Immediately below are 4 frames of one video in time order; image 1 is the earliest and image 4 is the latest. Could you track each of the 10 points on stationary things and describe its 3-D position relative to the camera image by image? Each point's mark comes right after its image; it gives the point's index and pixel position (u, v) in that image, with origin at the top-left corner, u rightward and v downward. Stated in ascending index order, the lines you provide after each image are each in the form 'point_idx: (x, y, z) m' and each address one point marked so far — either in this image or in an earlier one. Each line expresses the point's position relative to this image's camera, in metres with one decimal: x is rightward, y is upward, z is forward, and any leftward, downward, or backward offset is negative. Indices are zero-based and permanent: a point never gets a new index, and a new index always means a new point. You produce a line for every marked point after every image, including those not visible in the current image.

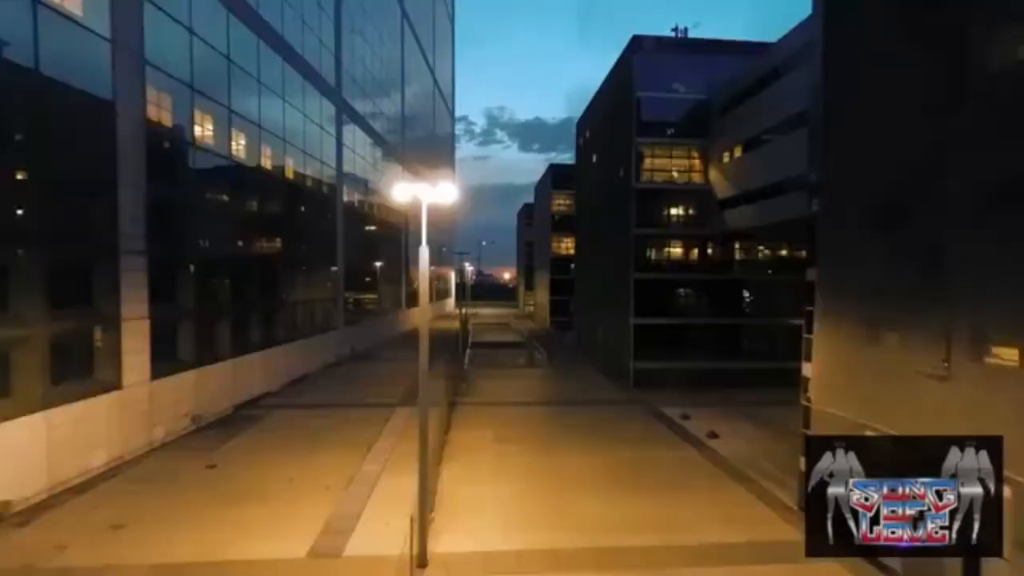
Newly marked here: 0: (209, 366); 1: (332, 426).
0: (-8.0, -2.1, +18.4) m
1: (-4.7, -3.6, +18.6) m
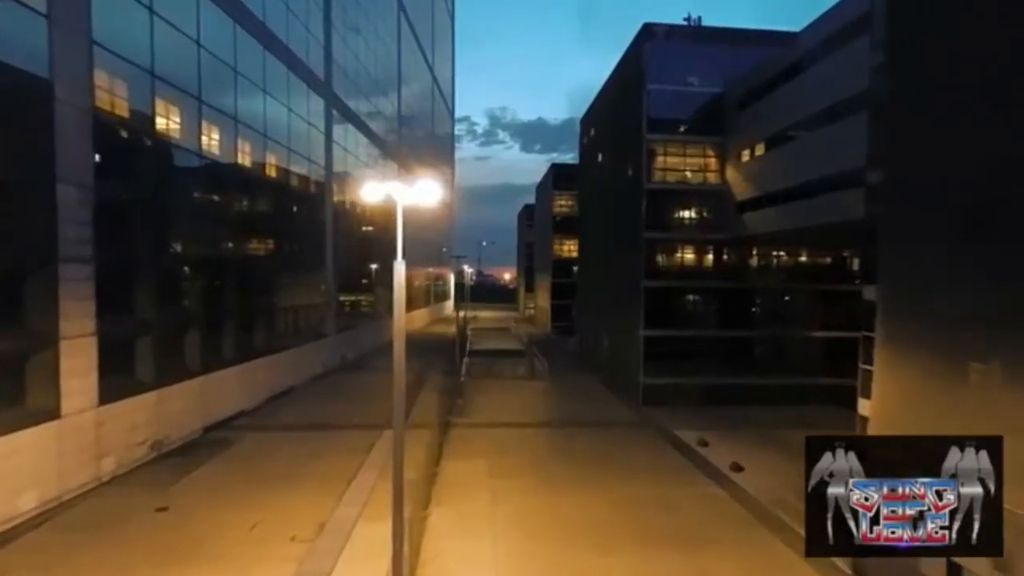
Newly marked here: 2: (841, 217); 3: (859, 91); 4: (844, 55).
0: (-8.0, -2.3, +16.5) m
1: (-4.8, -3.9, +16.7) m
2: (+8.6, +1.8, +18.2) m
3: (+8.7, +4.9, +17.4) m
4: (+8.5, +5.9, +17.8) m
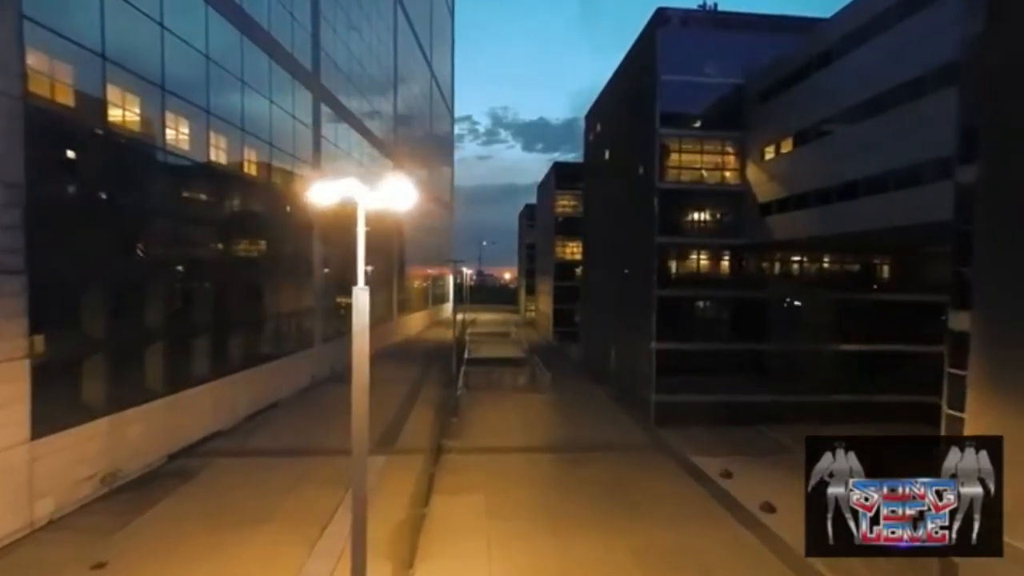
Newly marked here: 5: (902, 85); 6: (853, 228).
0: (-8.0, -2.6, +14.6) m
1: (-4.8, -4.1, +14.9) m
2: (+8.6, +1.5, +16.3) m
3: (+8.7, +4.6, +15.5) m
4: (+8.5, +5.6, +15.9) m
5: (+8.7, +4.5, +15.7) m
6: (+8.4, +1.5, +17.6) m
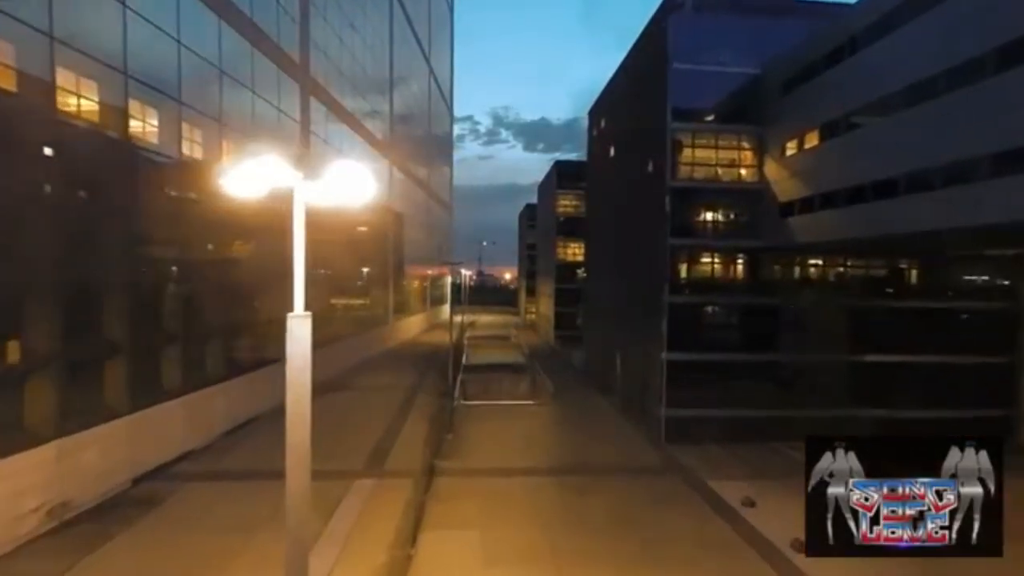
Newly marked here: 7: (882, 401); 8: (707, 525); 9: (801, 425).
0: (-8.0, -2.7, +13.1) m
1: (-4.8, -4.3, +13.4) m
2: (+8.6, +1.4, +14.8) m
3: (+8.7, +4.4, +14.0) m
4: (+8.5, +5.5, +14.4) m
5: (+8.7, +4.4, +14.2) m
6: (+8.4, +1.3, +16.0) m
7: (+10.5, -3.1, +19.9) m
8: (+3.7, -4.5, +13.6) m
9: (+8.3, -3.8, +20.0) m
